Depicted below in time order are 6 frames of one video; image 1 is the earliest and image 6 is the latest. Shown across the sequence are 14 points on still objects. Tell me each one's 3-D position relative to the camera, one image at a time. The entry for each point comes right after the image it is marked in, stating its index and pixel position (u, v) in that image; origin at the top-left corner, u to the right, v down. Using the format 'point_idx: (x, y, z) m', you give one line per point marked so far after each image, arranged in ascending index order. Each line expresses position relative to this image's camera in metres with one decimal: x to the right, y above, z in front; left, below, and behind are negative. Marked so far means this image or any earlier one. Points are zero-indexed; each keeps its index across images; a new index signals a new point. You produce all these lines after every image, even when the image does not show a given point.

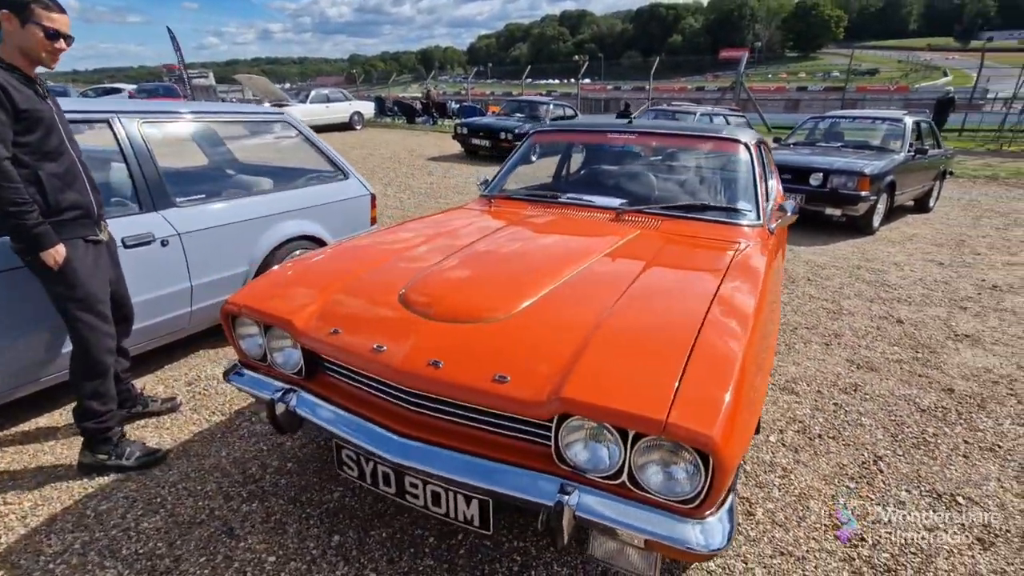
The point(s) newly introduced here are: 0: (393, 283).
0: (-0.5, 0.0, +2.1) m
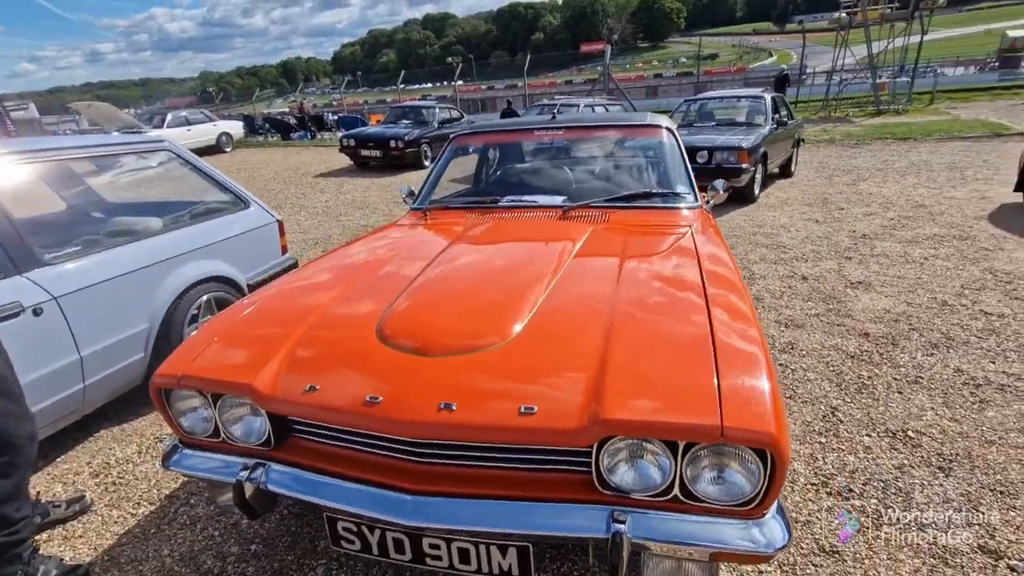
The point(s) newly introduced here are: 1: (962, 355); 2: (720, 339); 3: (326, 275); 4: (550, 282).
0: (-0.5, -0.1, +1.8) m
1: (+3.0, -0.4, +3.4) m
2: (+0.6, -0.2, +1.6) m
3: (-0.8, +0.1, +2.3) m
4: (+0.2, 0.0, +2.0) m
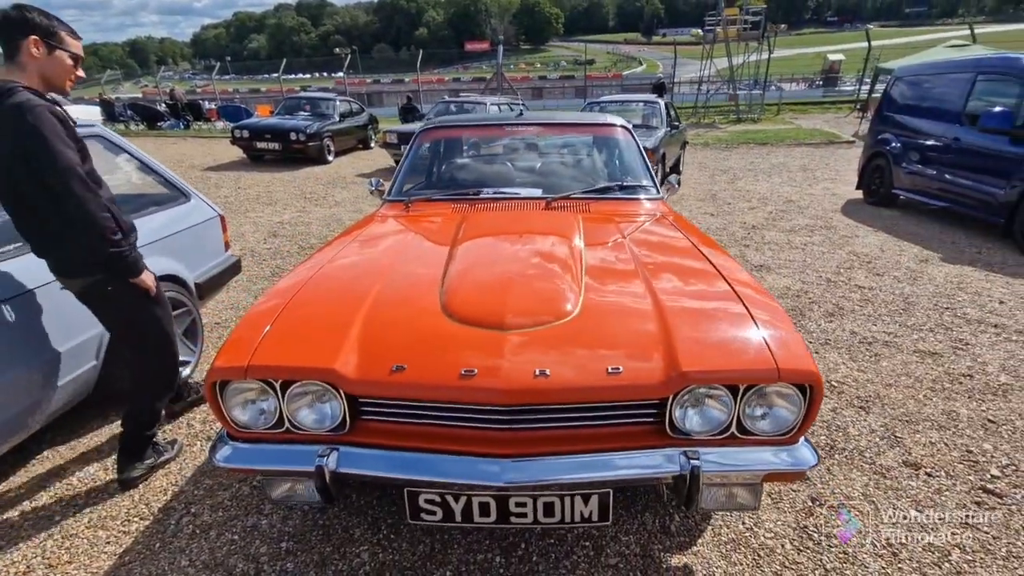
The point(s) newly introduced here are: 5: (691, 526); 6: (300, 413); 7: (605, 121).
0: (-0.3, -0.1, +1.9) m
1: (+2.8, -0.3, +4.2) m
2: (+0.8, -0.1, +1.9) m
3: (-0.8, +0.1, +2.3) m
4: (+0.3, +0.1, +2.2) m
5: (+0.7, -1.0, +2.1) m
6: (-0.7, -0.4, +1.7) m
7: (+0.7, +1.2, +3.7) m
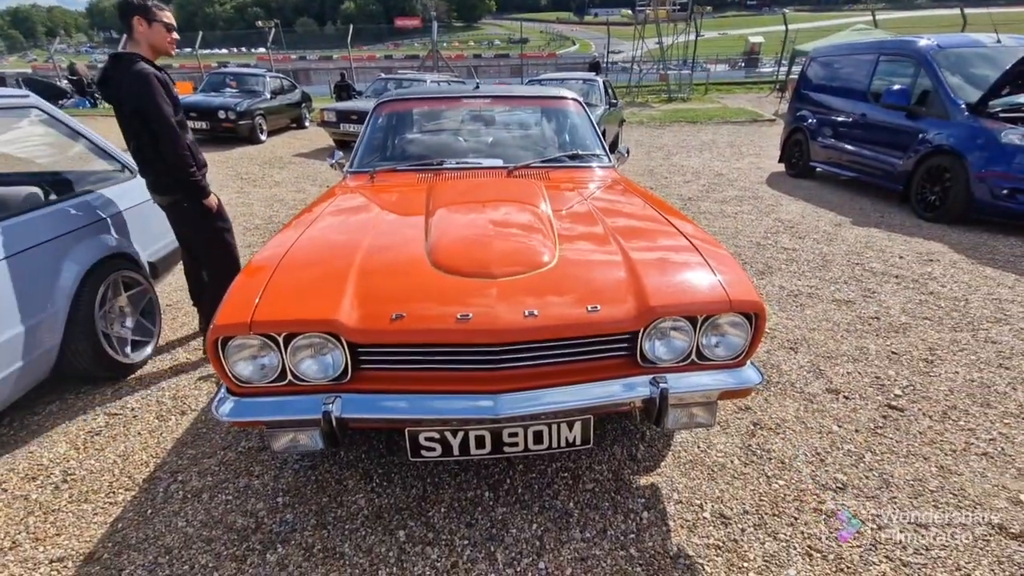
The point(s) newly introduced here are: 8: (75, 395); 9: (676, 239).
0: (-0.4, +0.1, +2.0) m
1: (+2.4, +0.1, +4.6) m
2: (+0.8, +0.1, +2.1) m
3: (-0.9, +0.3, +2.4) m
4: (+0.2, +0.3, +2.4) m
5: (+0.7, -0.8, +2.4) m
6: (-0.7, -0.3, +1.8) m
7: (+0.3, +1.4, +3.8) m
8: (-2.5, -0.6, +3.0) m
9: (+0.7, +0.2, +2.3) m
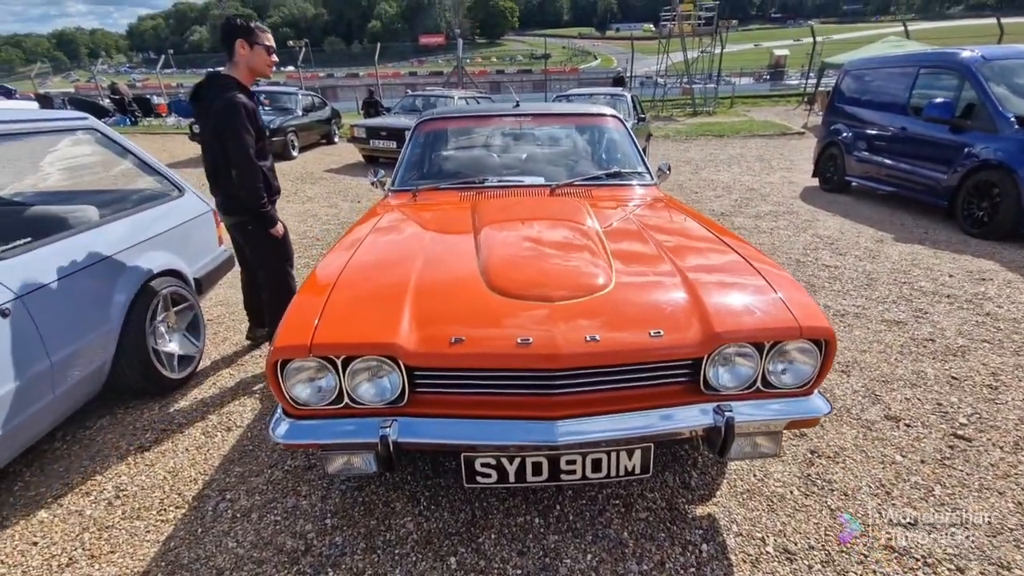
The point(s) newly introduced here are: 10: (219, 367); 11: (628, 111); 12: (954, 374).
0: (-0.2, 0.0, +2.0) m
1: (+2.7, -0.1, +4.5) m
2: (+1.0, +0.1, +2.1) m
3: (-0.6, +0.2, +2.4) m
4: (+0.4, +0.2, +2.4) m
5: (+0.9, -0.9, +2.3) m
6: (-0.5, -0.3, +1.8) m
7: (+0.6, +1.3, +3.8) m
8: (-2.3, -0.7, +3.0) m
9: (+1.0, +0.1, +2.2) m
10: (-2.0, -0.5, +3.5) m
11: (+2.5, +3.9, +11.3) m
12: (+2.7, -0.5, +3.2) m
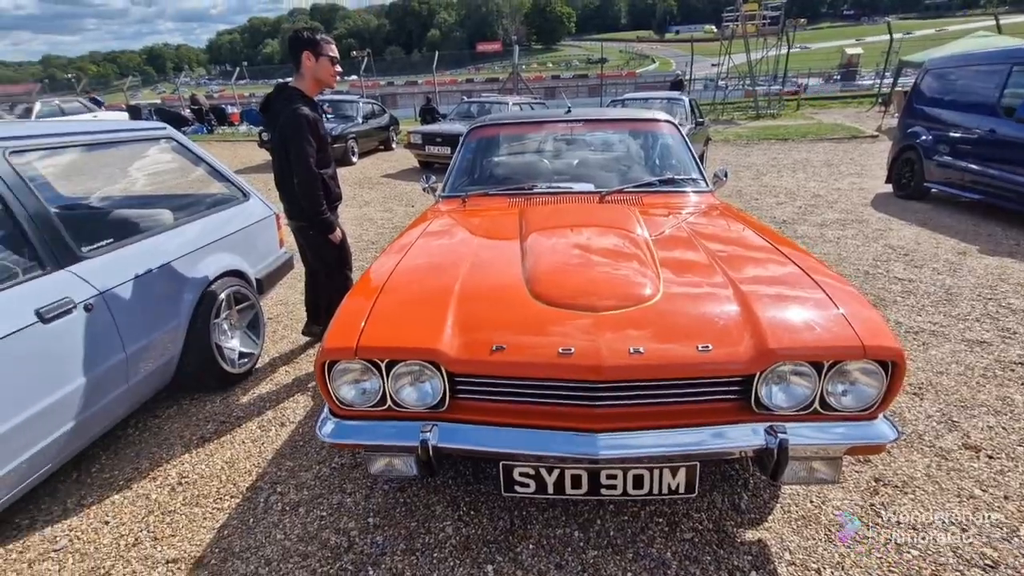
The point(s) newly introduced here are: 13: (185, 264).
0: (0.0, 0.0, +2.0) m
1: (+3.1, -0.2, +4.2) m
2: (+1.2, 0.0, +2.0) m
3: (-0.4, +0.1, +2.4) m
4: (+0.6, +0.2, +2.3) m
5: (+1.1, -0.9, +2.2) m
6: (-0.4, -0.4, +1.8) m
7: (+1.0, +1.2, +3.7) m
8: (-2.0, -0.7, +3.2) m
9: (+1.1, +0.1, +2.1) m
10: (-1.7, -0.5, +3.6) m
11: (+3.7, +3.7, +11.0) m
12: (+3.0, -0.6, +2.9) m
13: (-1.9, +0.1, +3.0) m
